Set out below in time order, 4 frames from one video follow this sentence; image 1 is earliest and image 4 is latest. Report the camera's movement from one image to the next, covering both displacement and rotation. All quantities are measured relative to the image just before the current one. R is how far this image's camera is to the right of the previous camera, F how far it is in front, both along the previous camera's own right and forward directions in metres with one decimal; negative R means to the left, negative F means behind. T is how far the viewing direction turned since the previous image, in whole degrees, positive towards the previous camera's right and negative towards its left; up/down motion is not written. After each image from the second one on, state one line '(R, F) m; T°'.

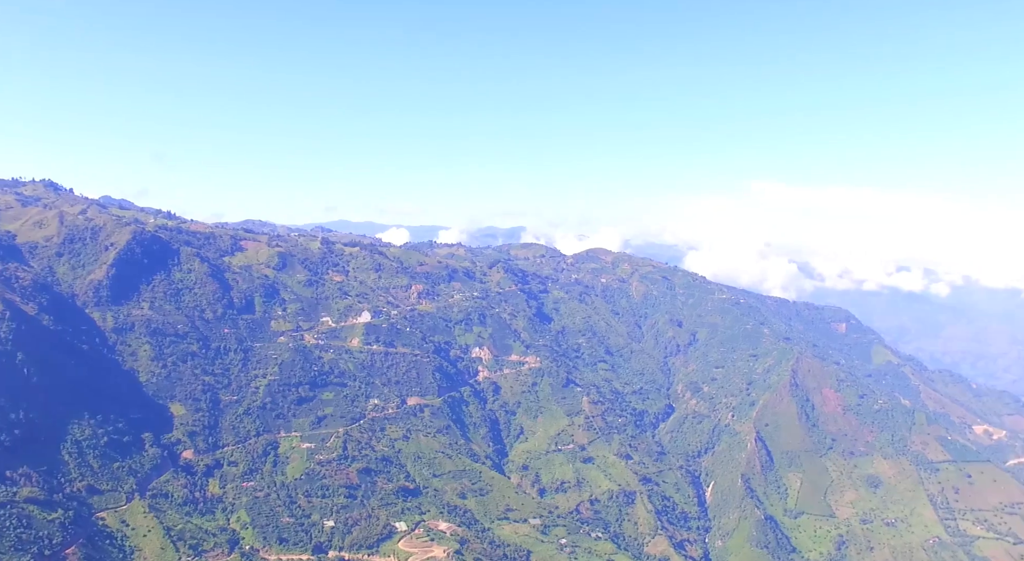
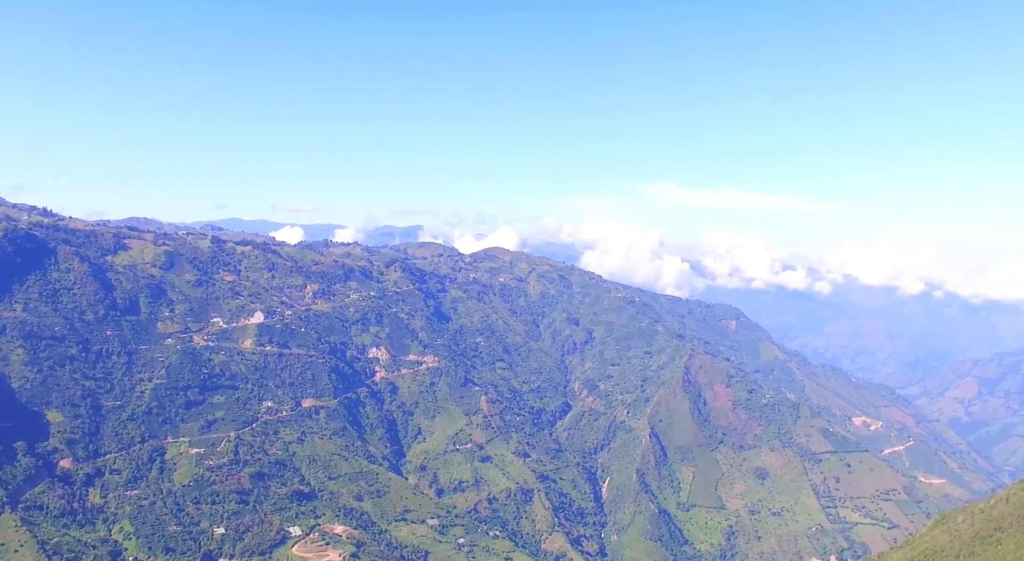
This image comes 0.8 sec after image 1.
(+2.4, +0.2) m; +6°
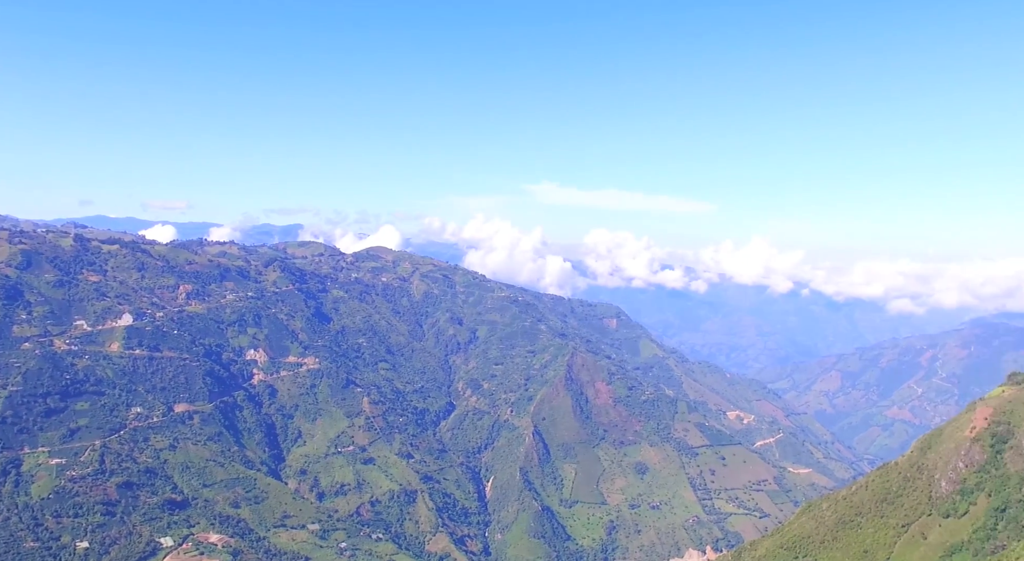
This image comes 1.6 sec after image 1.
(+1.1, +0.5) m; +7°
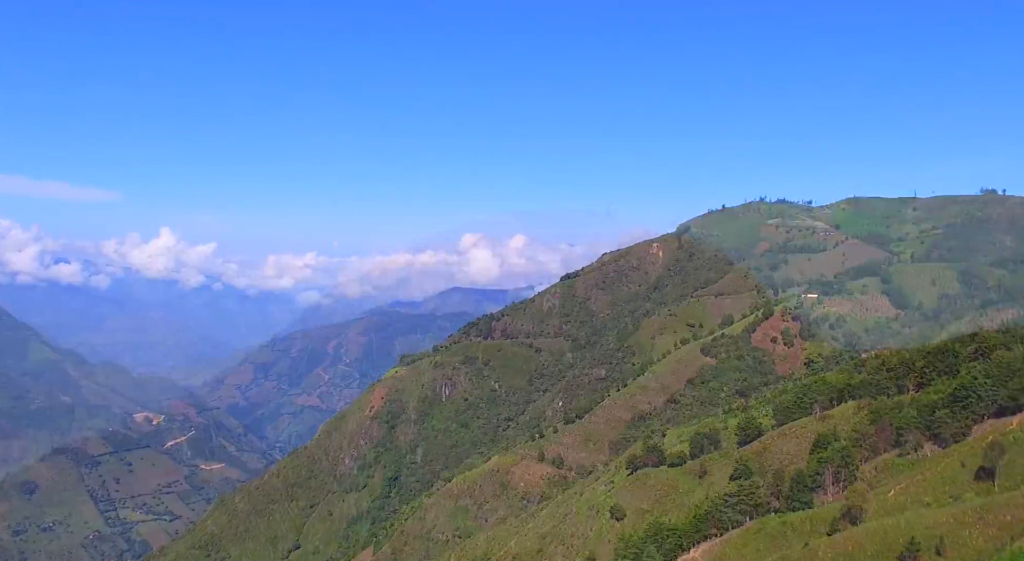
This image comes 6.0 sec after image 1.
(+0.5, +2.2) m; +37°
